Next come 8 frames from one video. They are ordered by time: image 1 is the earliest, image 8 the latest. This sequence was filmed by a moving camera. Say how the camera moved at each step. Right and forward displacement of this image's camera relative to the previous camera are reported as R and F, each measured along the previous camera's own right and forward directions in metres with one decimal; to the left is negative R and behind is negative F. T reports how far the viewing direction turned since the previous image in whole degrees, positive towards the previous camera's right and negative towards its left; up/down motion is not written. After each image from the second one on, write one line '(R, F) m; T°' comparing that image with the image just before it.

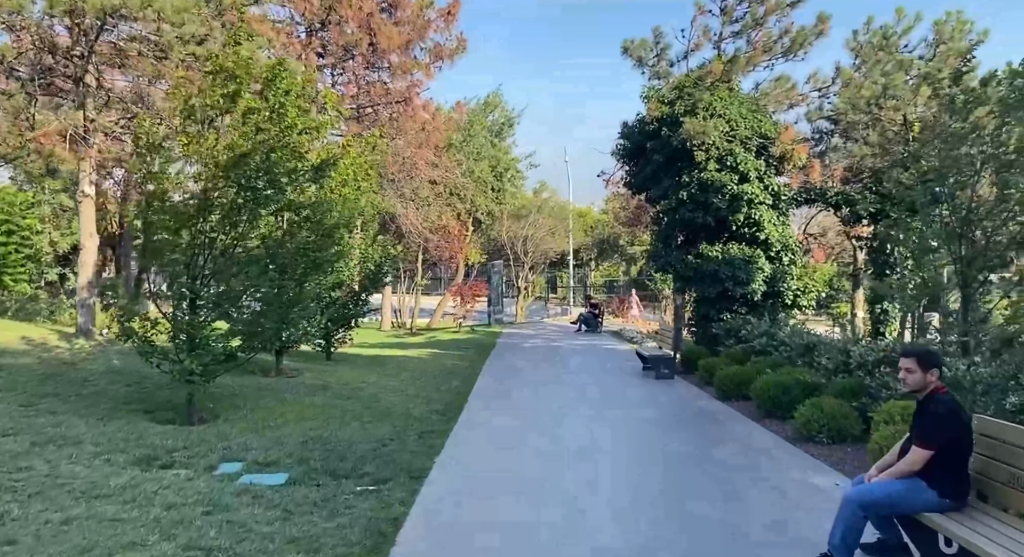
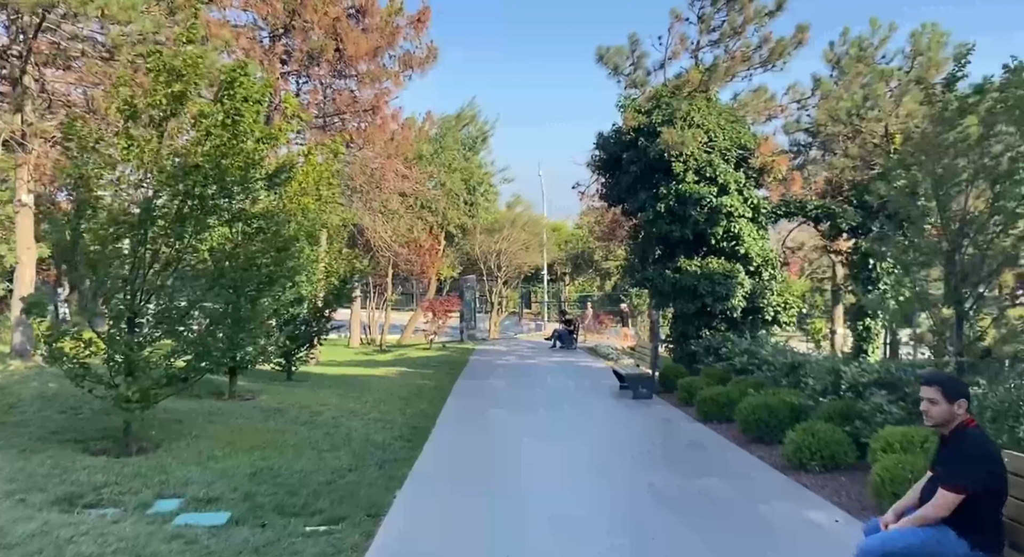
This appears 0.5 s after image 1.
(0.0, +0.5) m; +2°
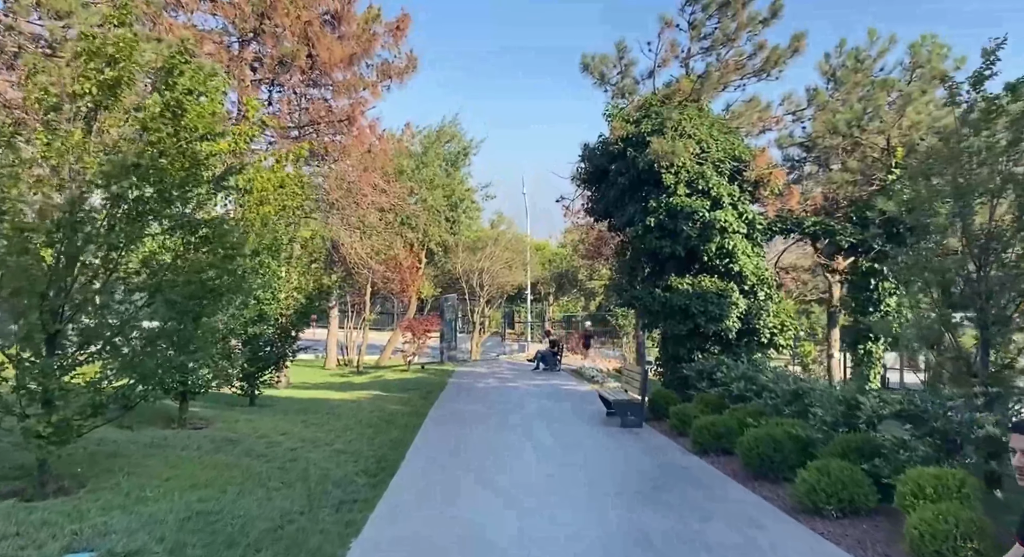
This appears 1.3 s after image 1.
(+0.1, +0.8) m; +1°
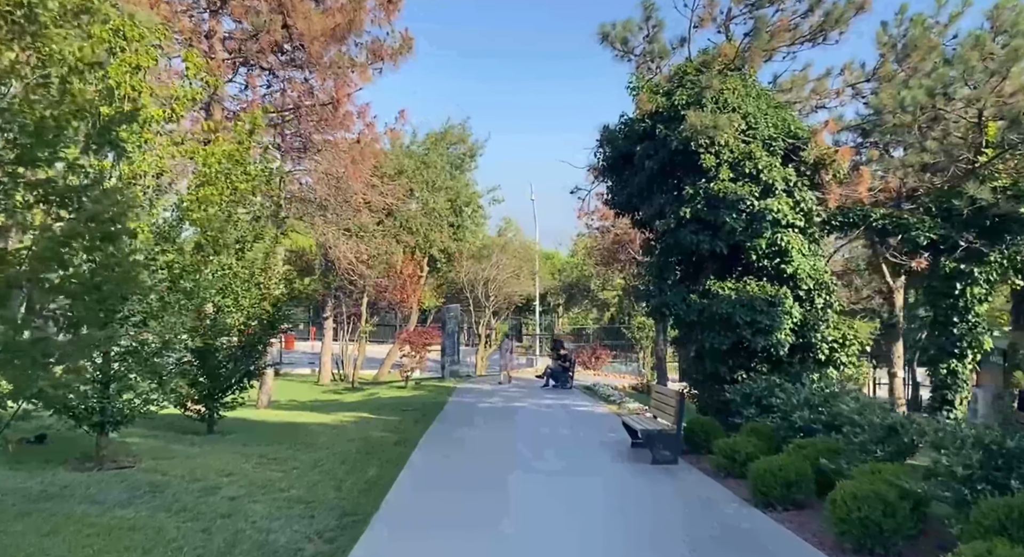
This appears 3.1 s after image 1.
(0.0, +1.9) m; -1°
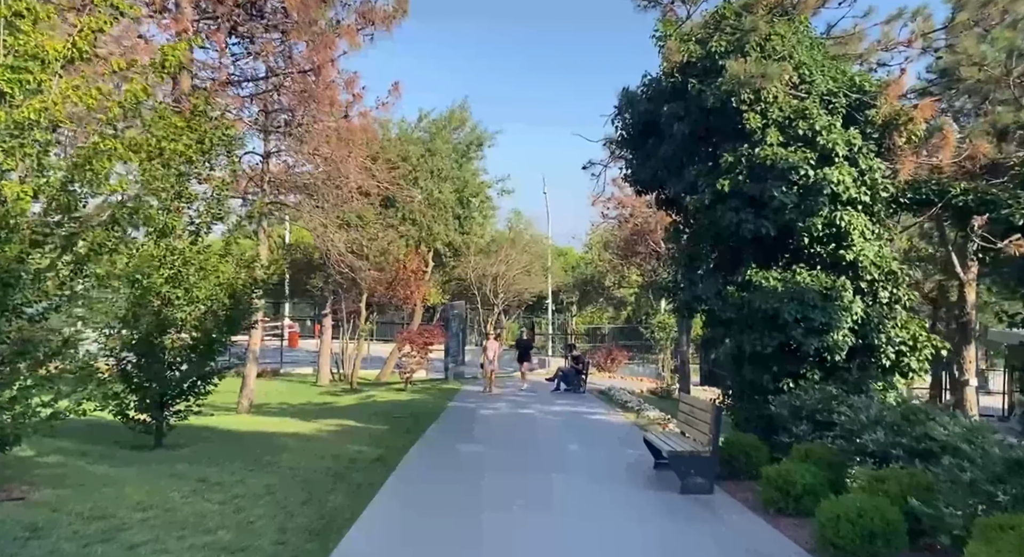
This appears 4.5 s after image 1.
(+0.2, +1.6) m; -1°
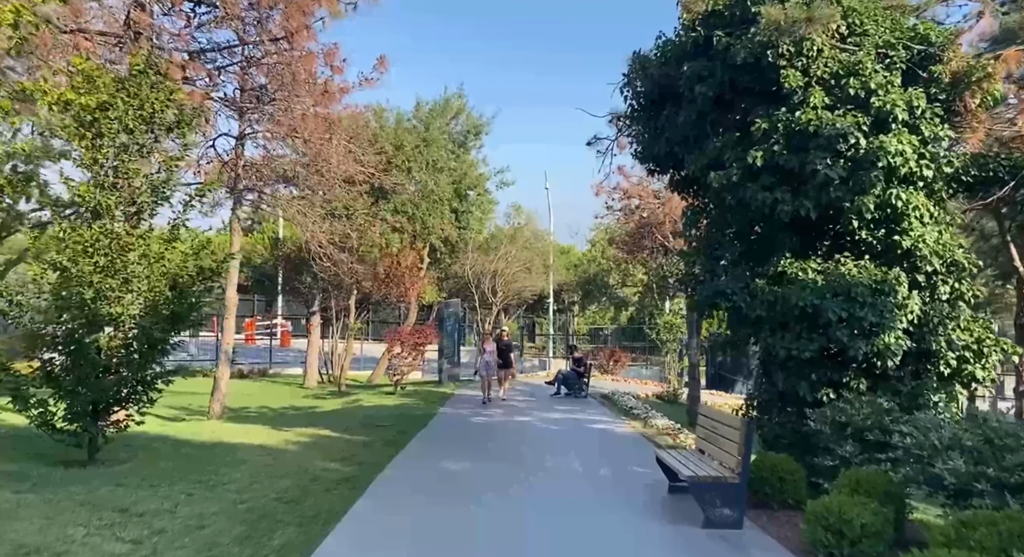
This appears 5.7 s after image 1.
(+0.1, +1.2) m; 0°
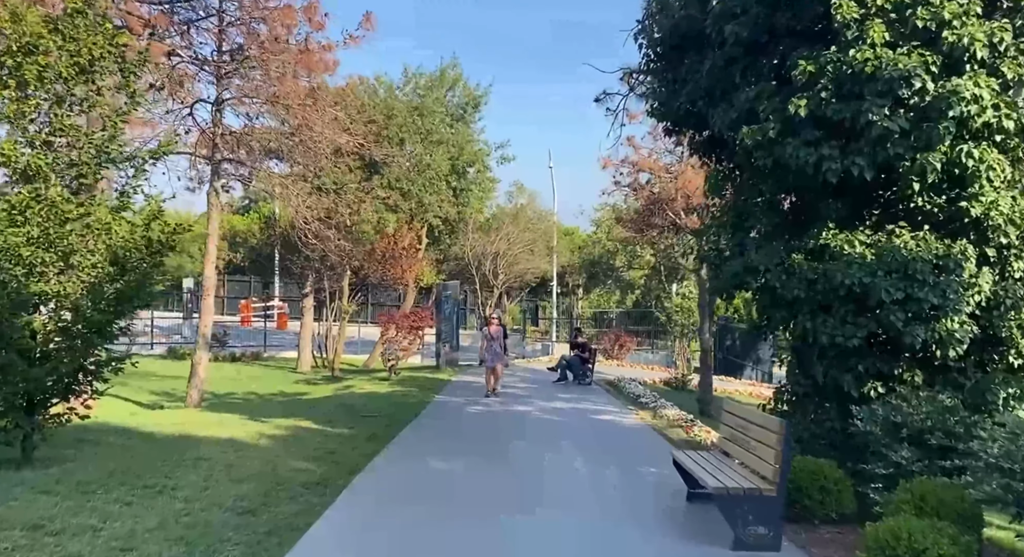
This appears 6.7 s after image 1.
(+0.1, +1.0) m; 0°
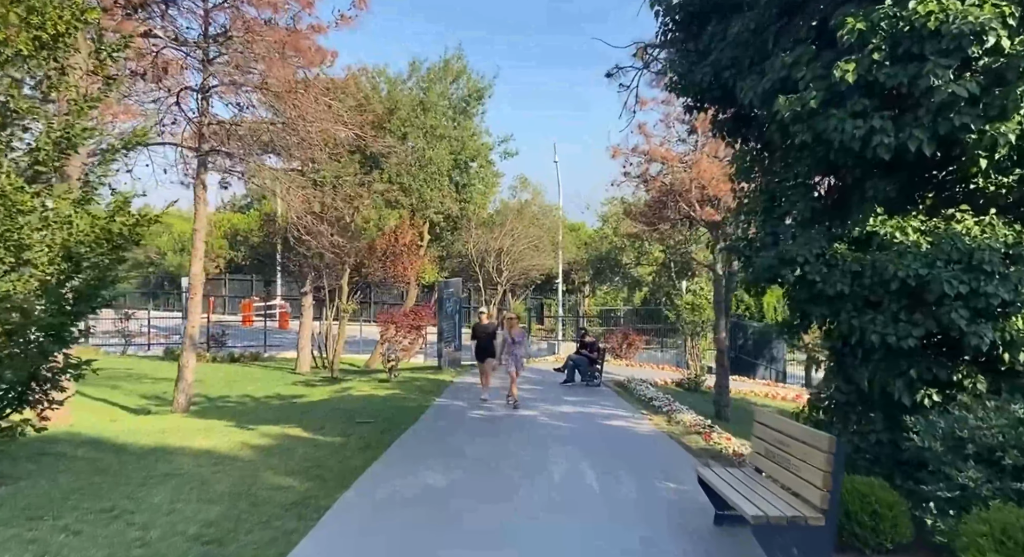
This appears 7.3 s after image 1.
(0.0, +0.7) m; 0°
